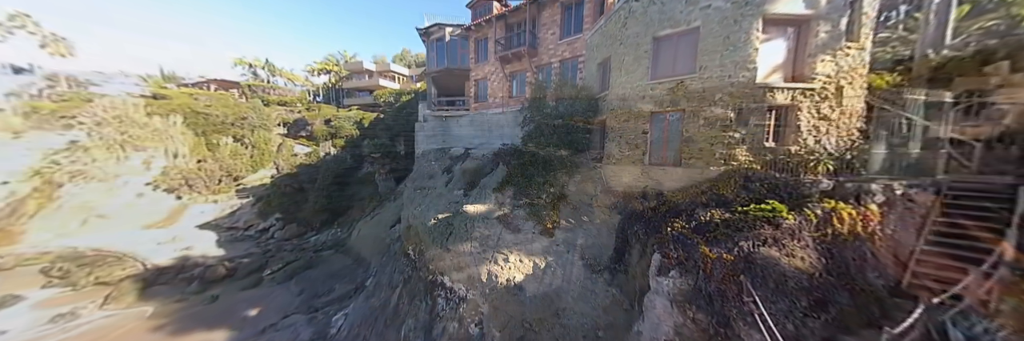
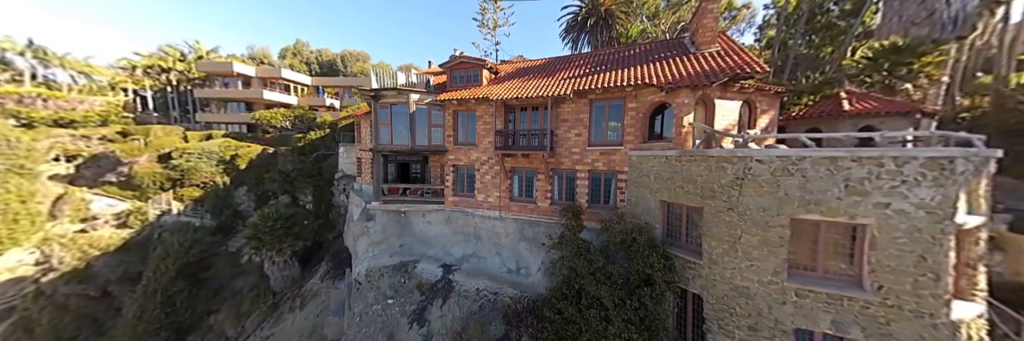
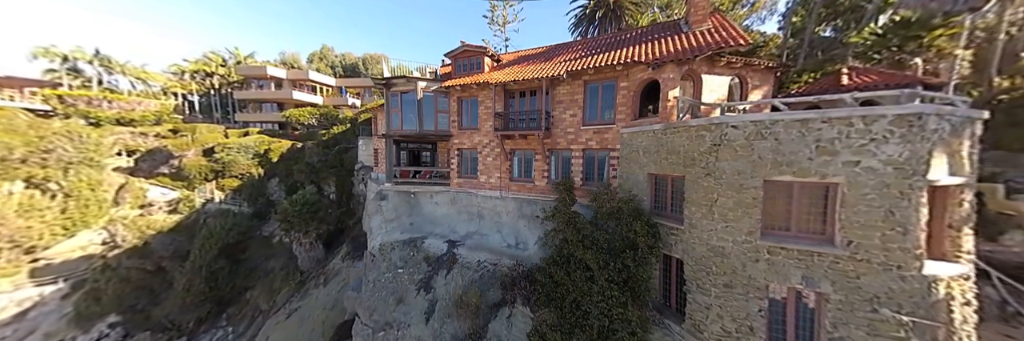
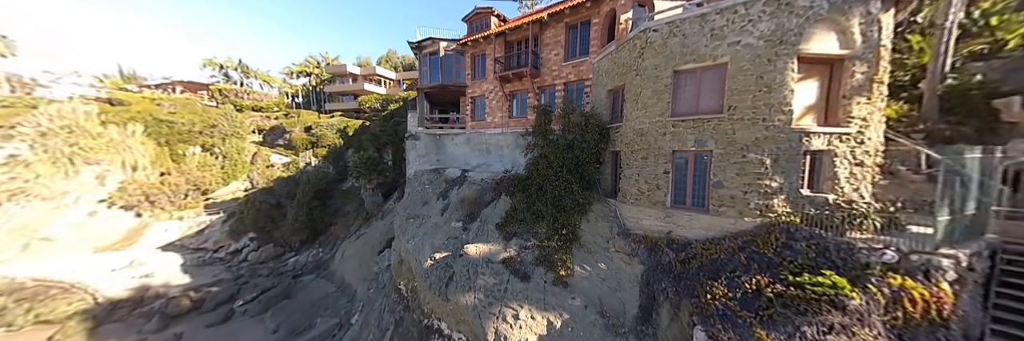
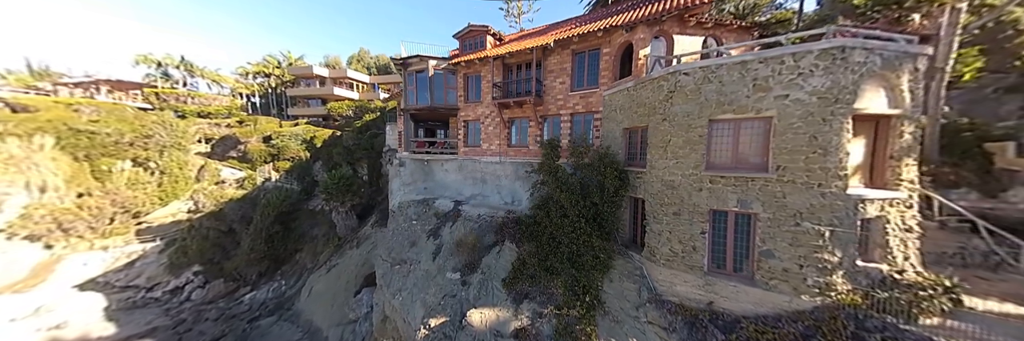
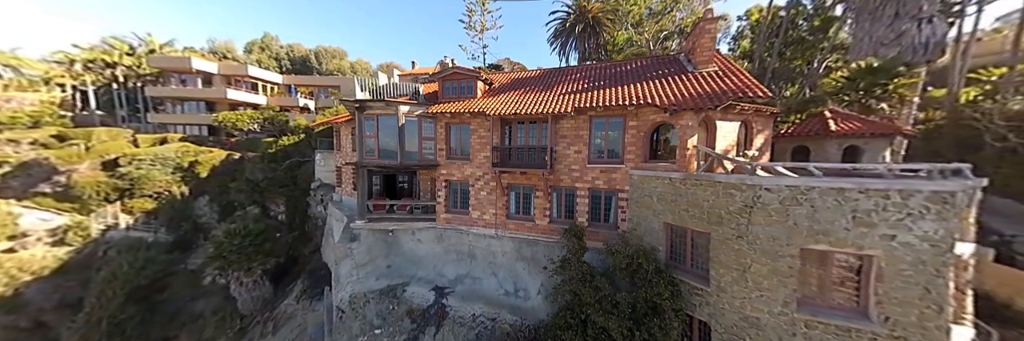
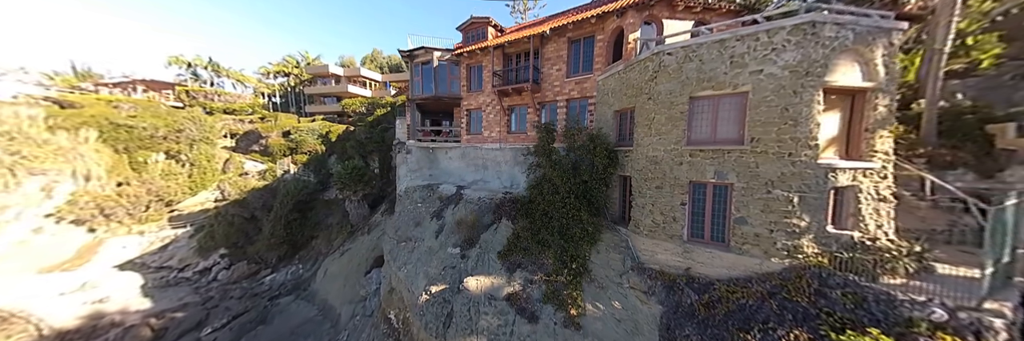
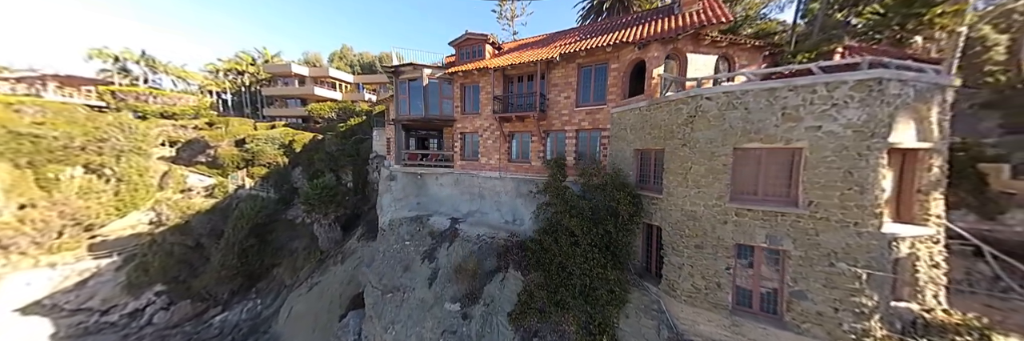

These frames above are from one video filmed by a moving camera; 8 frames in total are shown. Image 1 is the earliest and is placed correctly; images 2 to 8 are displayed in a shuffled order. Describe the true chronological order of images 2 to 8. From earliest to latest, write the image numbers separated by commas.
4, 7, 5, 8, 3, 2, 6
